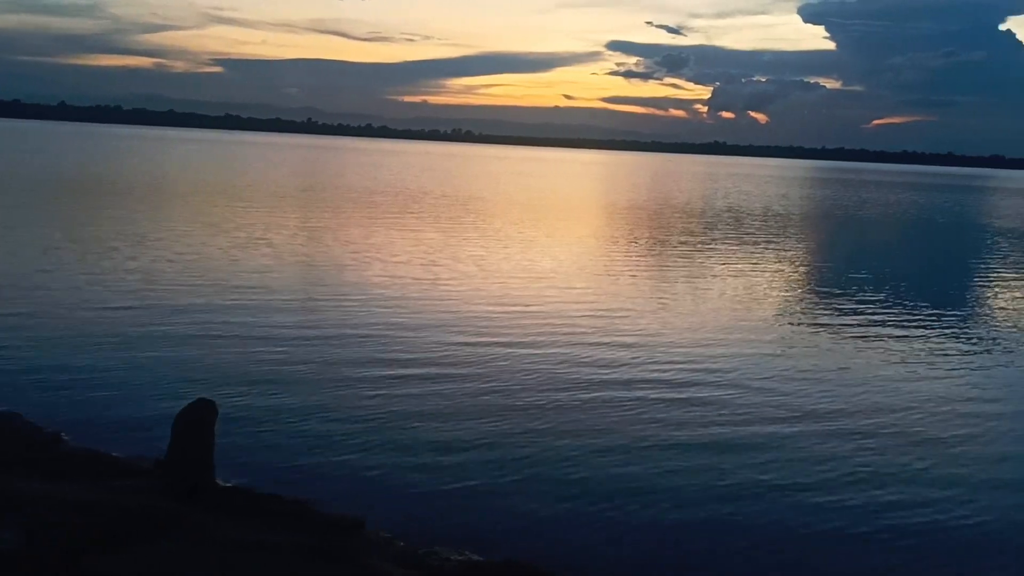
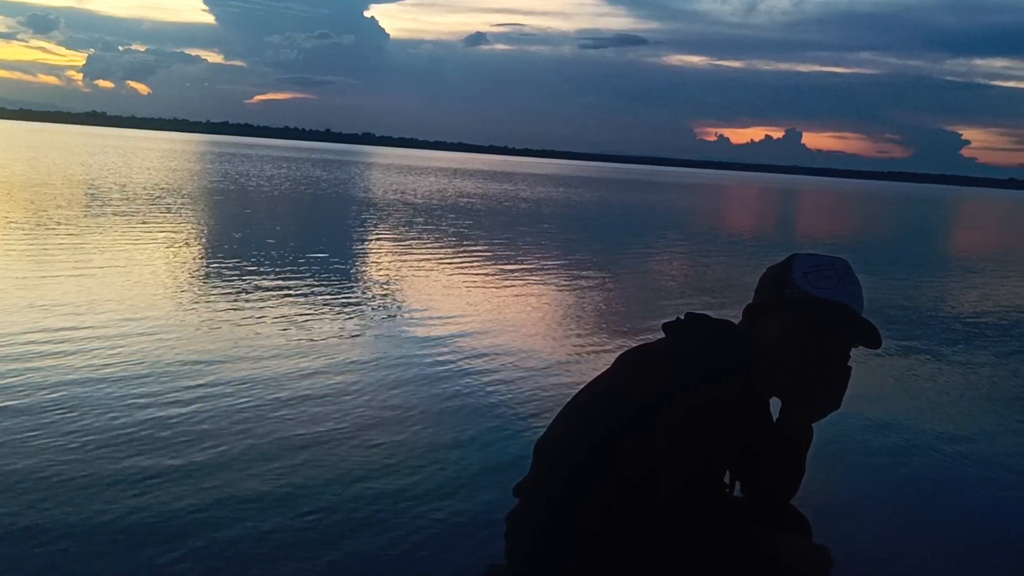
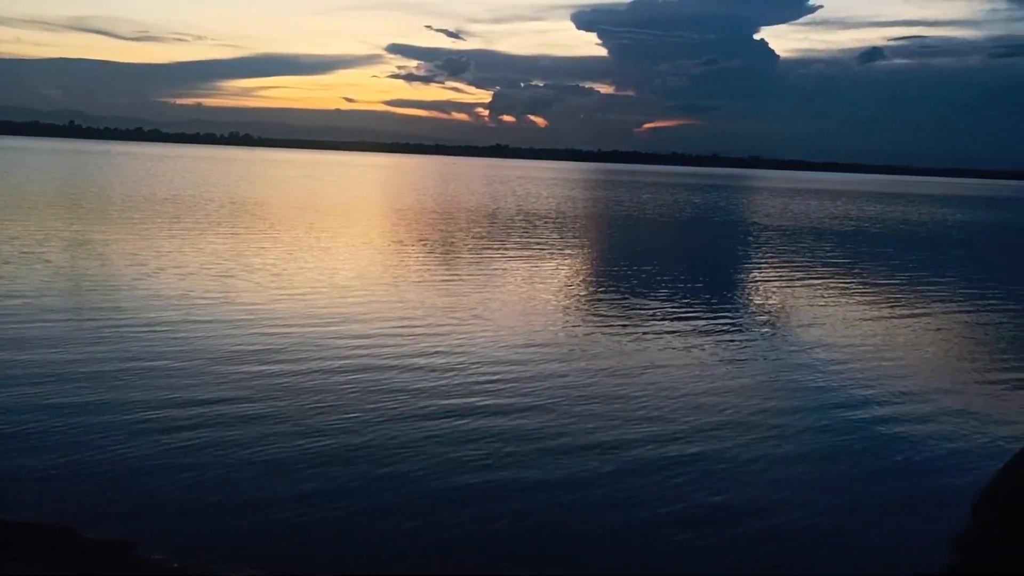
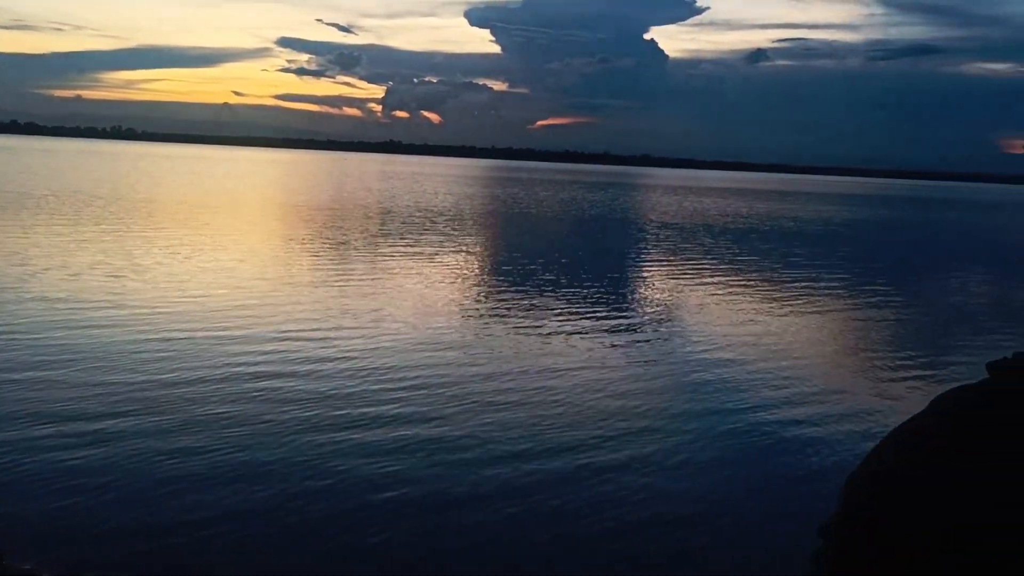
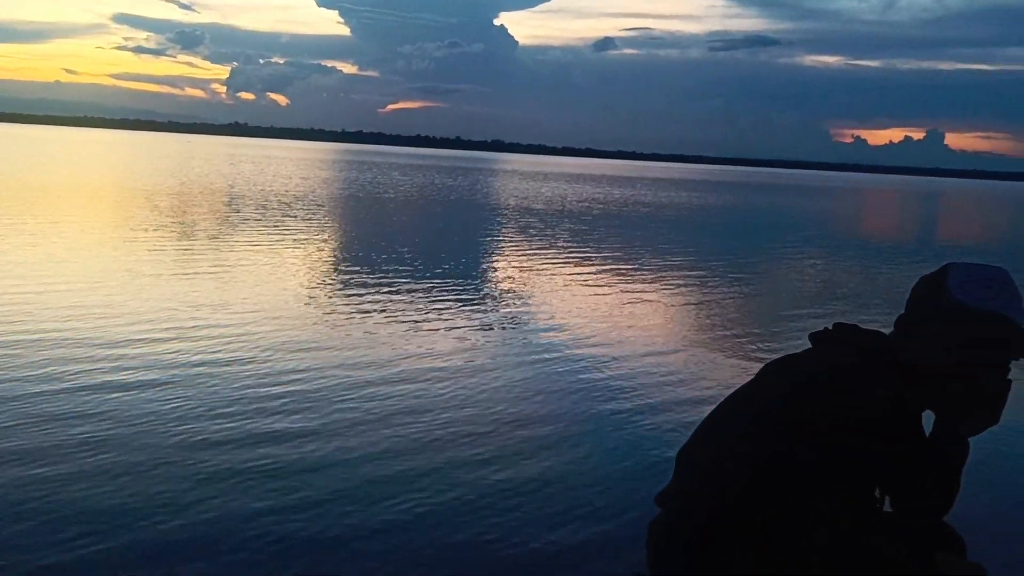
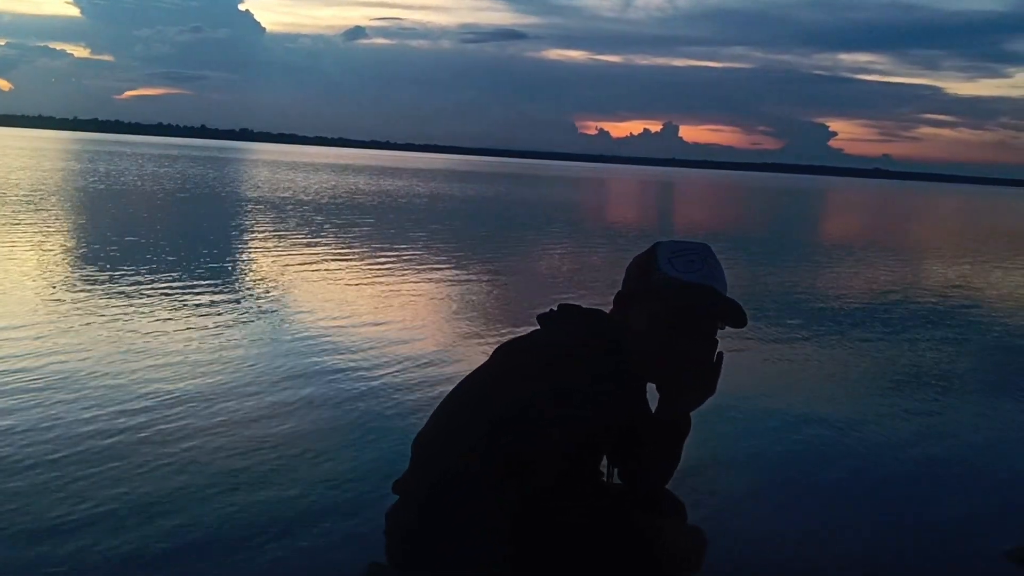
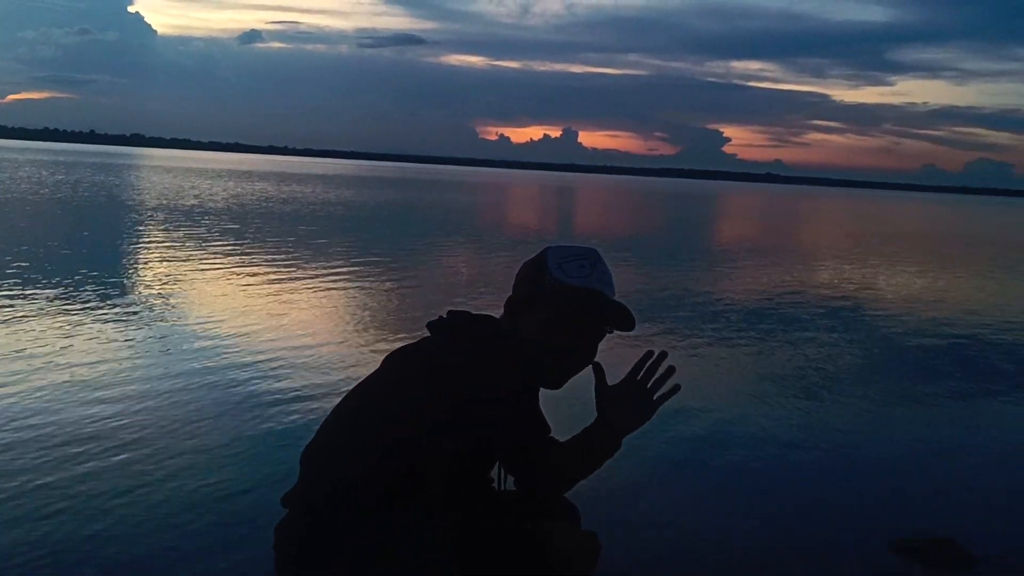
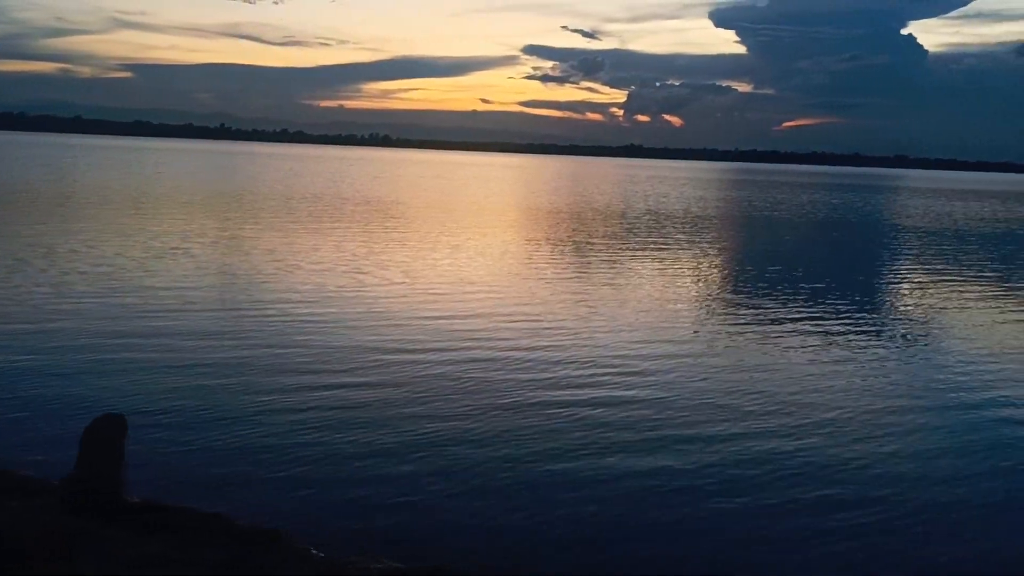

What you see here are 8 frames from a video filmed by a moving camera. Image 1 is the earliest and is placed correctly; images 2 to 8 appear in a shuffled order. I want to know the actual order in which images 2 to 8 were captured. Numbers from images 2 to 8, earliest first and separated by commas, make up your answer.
8, 3, 4, 5, 2, 6, 7
